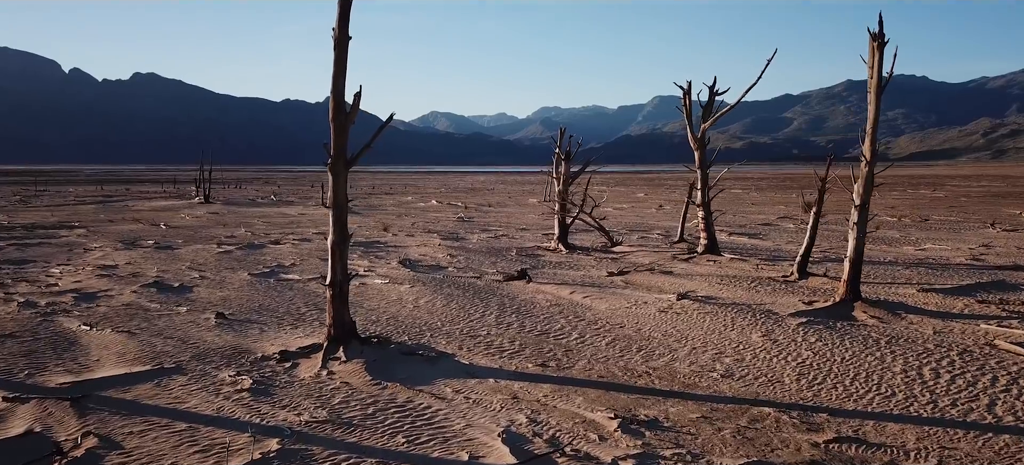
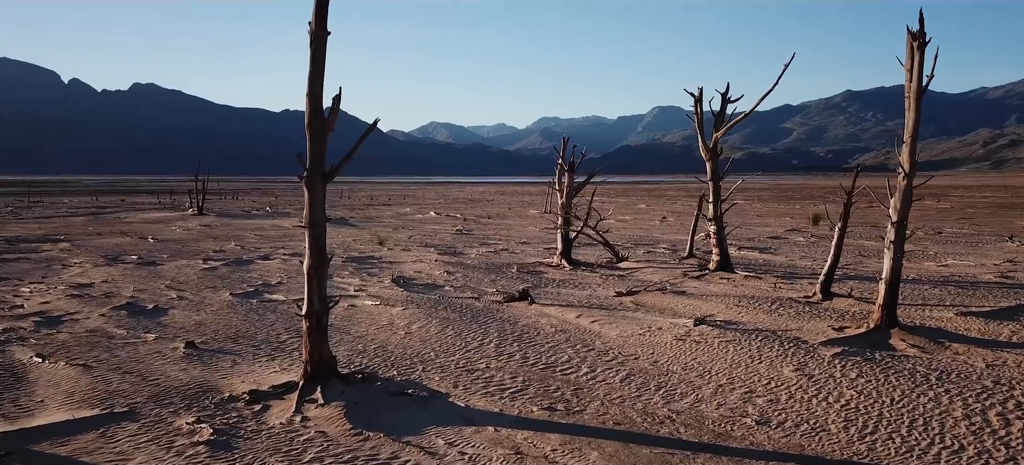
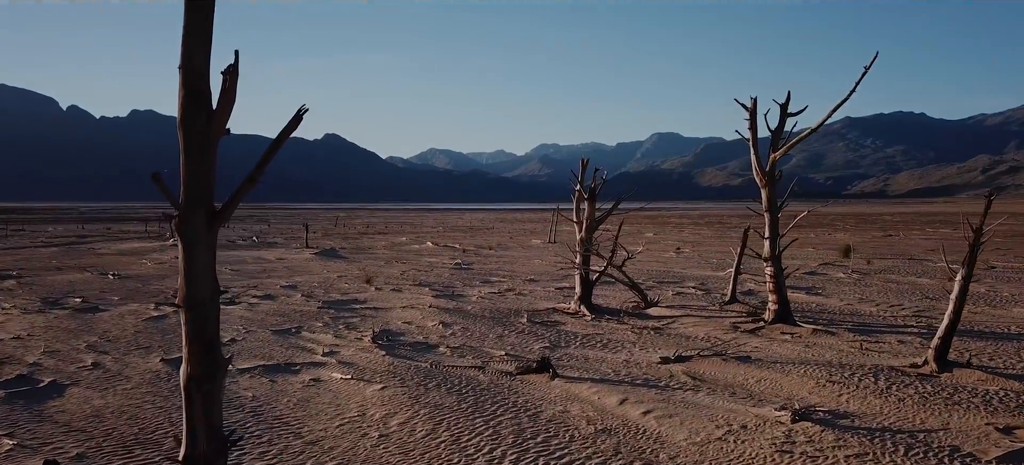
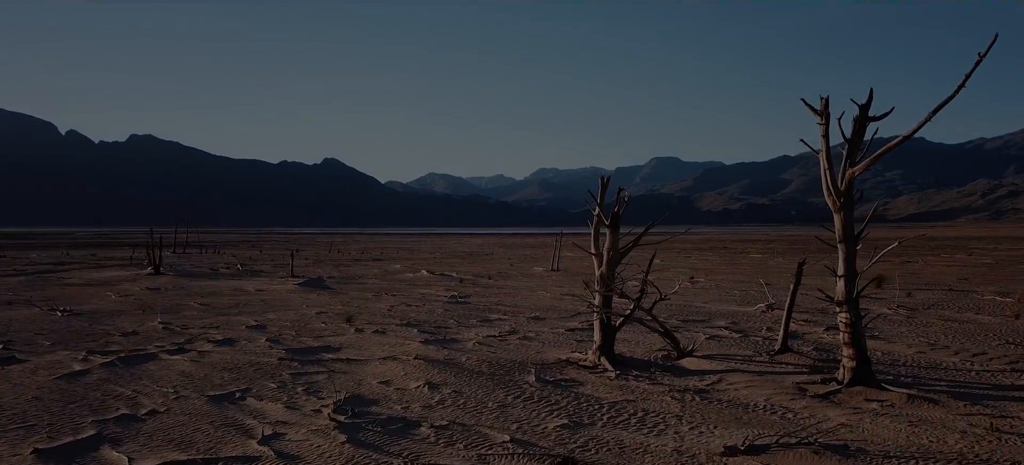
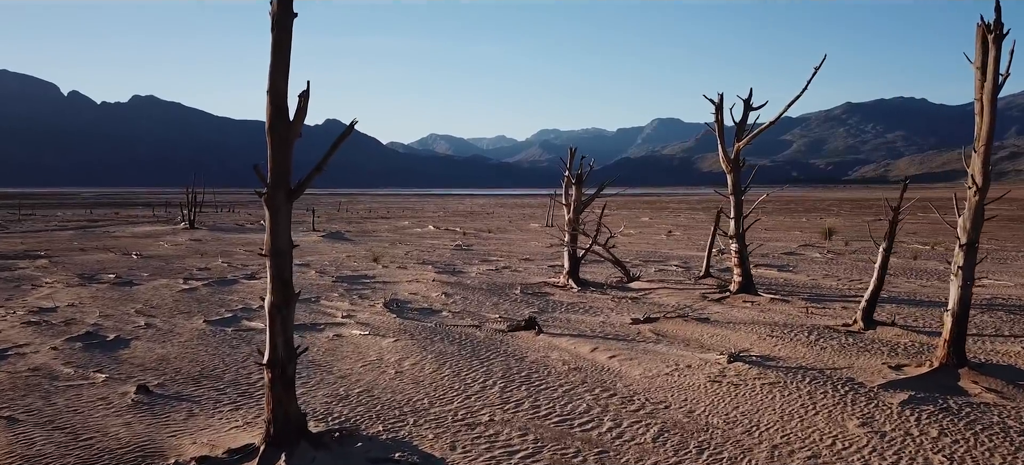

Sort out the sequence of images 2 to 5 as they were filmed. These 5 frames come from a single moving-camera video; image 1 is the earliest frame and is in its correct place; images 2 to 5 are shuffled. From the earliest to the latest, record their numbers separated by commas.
2, 5, 3, 4
